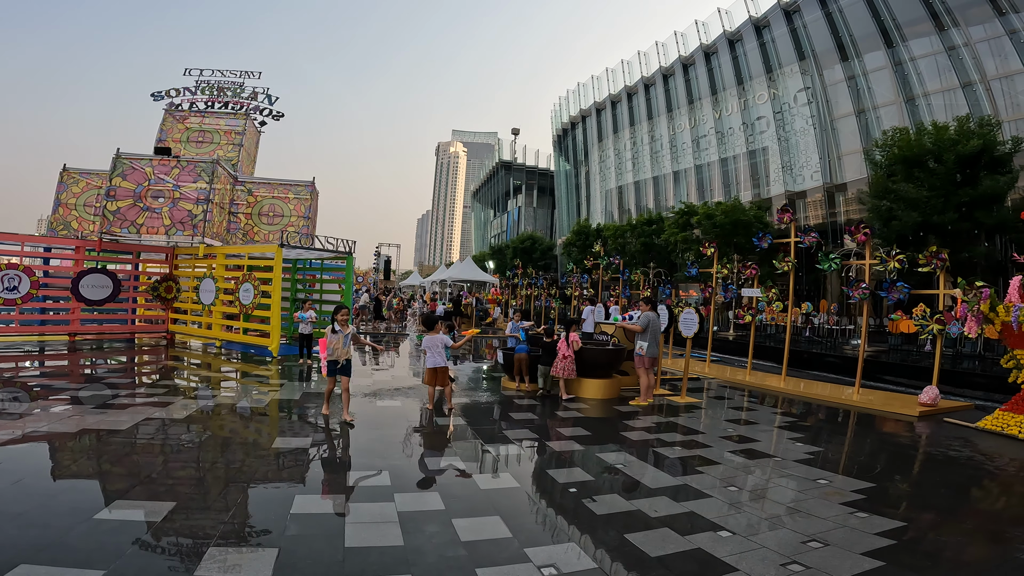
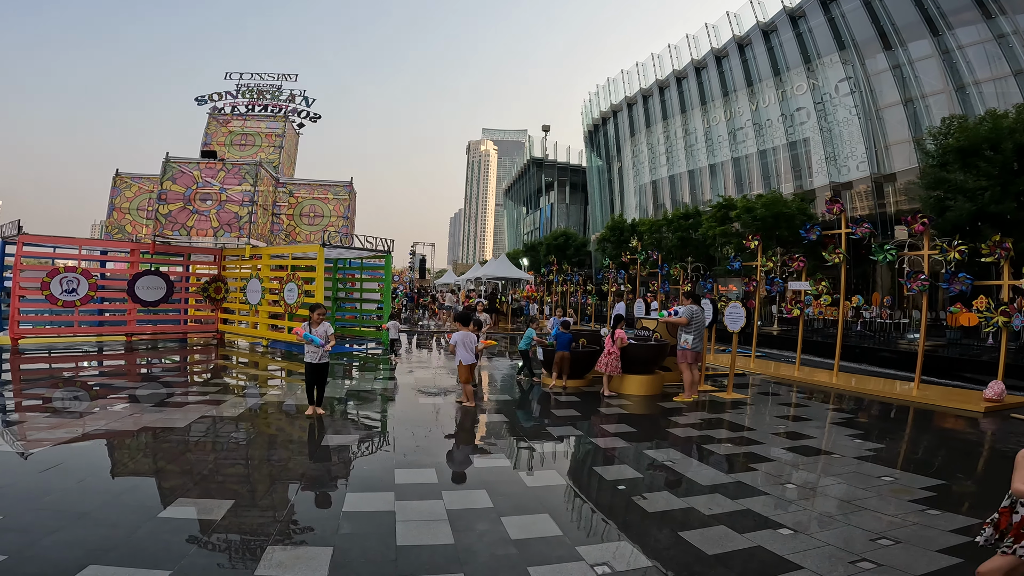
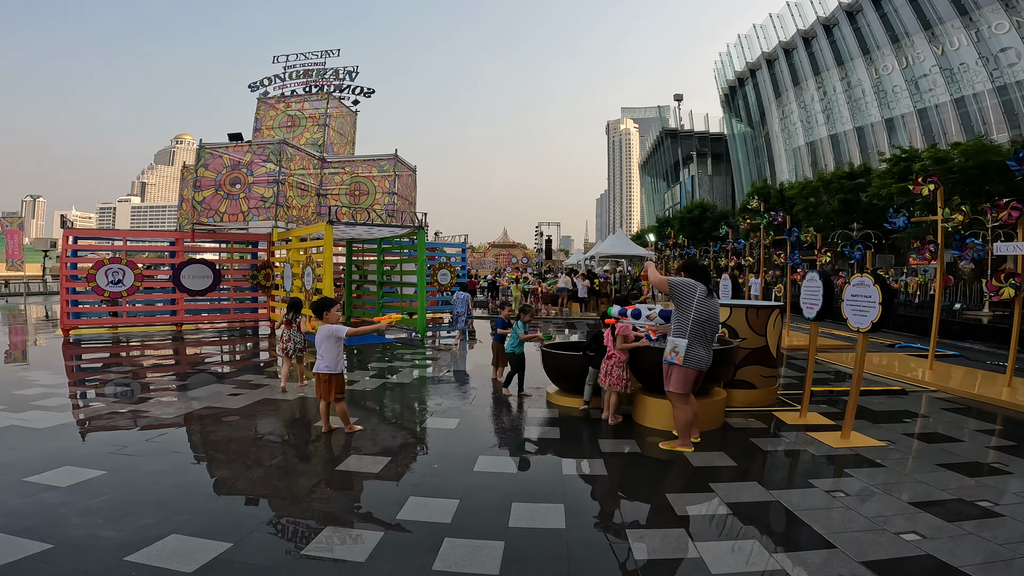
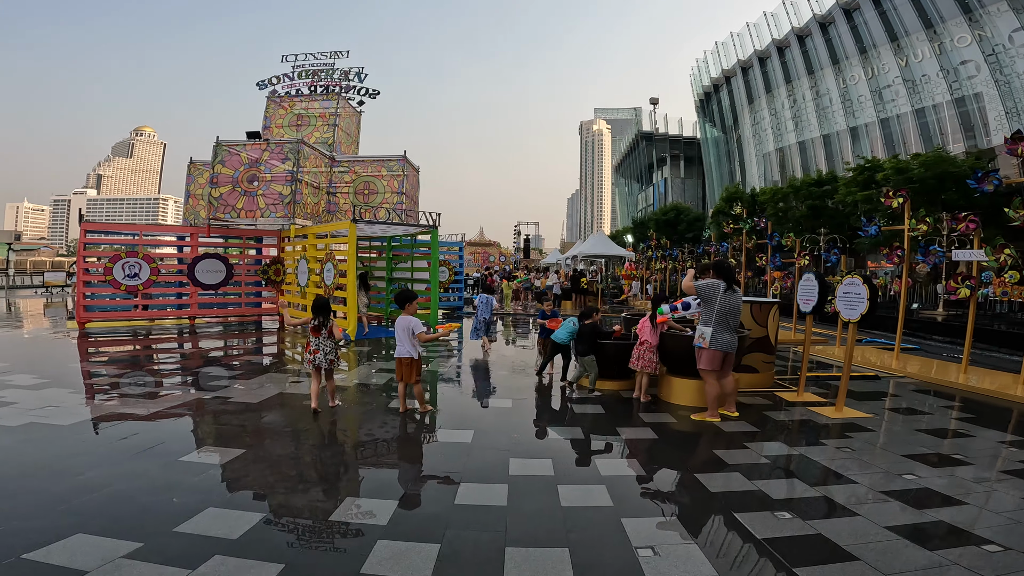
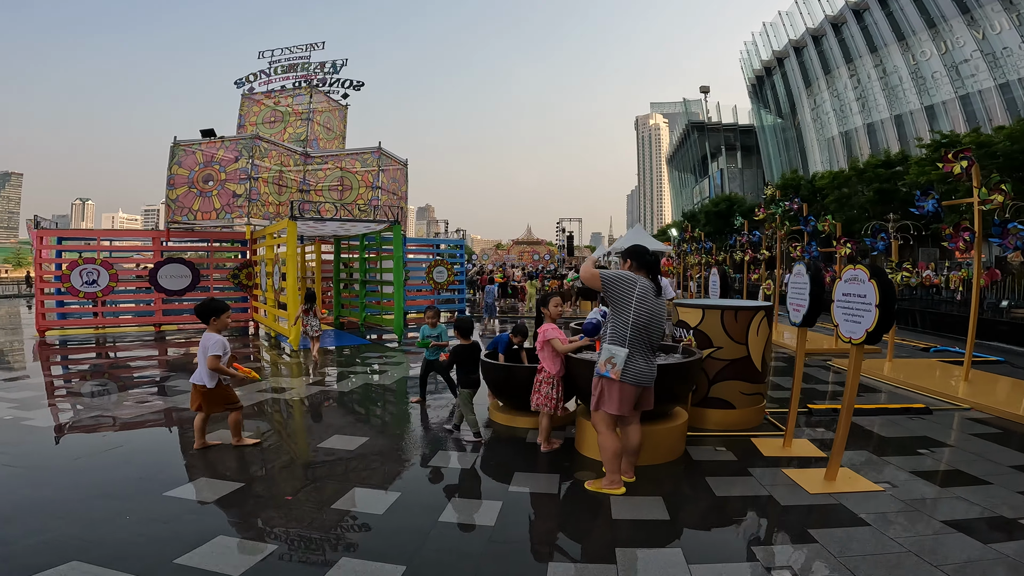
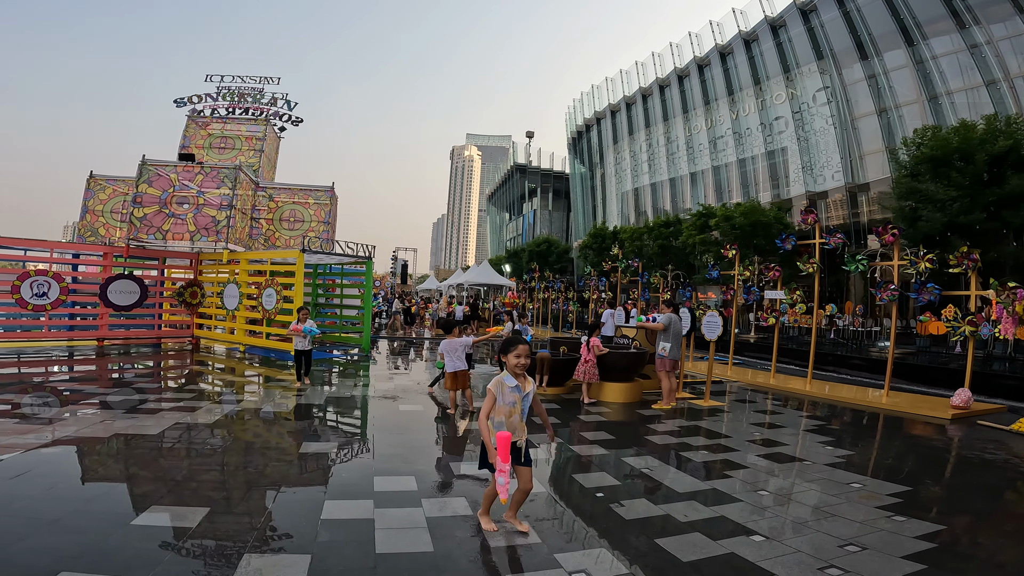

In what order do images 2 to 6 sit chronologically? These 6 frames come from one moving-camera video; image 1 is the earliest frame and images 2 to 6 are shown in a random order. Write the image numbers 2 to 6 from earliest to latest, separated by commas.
6, 2, 4, 3, 5
